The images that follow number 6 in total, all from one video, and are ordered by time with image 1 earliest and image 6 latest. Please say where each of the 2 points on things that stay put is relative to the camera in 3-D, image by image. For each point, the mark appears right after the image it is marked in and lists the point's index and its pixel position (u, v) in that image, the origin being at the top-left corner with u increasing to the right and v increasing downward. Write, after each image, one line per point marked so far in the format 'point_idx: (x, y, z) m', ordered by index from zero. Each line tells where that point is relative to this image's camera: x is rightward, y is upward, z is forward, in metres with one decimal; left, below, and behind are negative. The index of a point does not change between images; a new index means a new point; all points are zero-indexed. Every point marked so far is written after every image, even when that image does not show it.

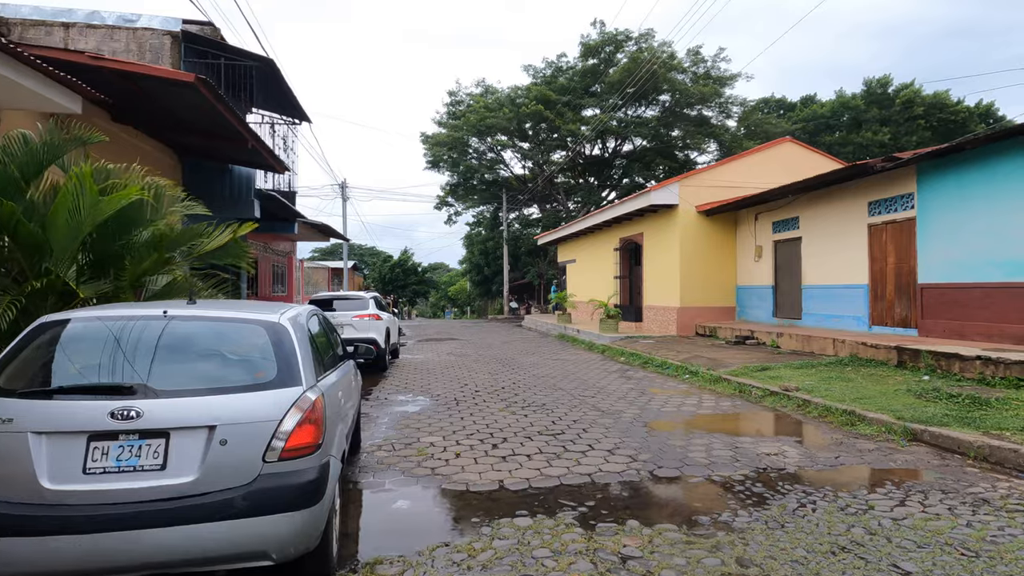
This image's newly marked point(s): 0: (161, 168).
0: (-6.0, +2.1, +9.3) m
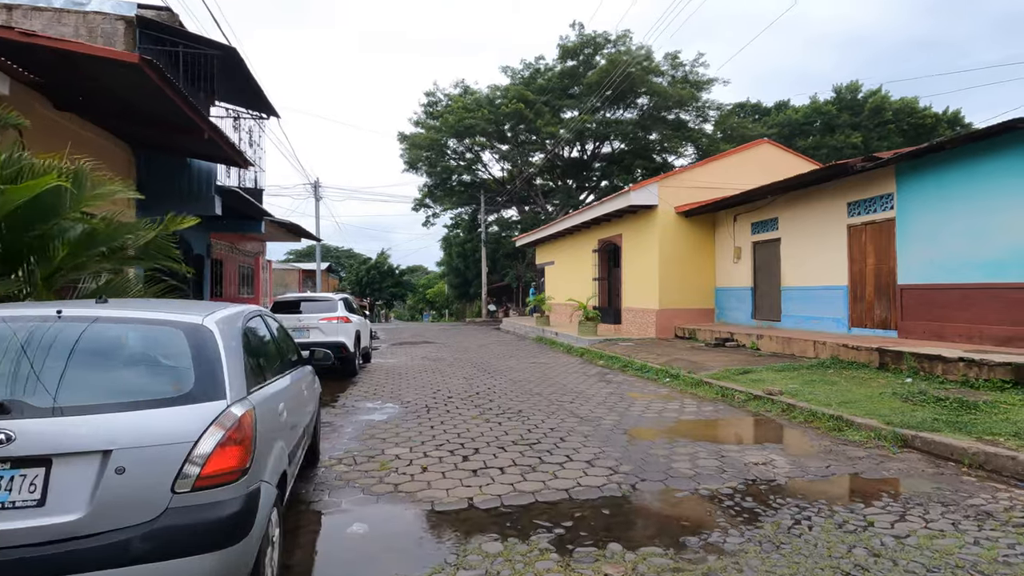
0: (-6.4, +2.0, +8.7) m
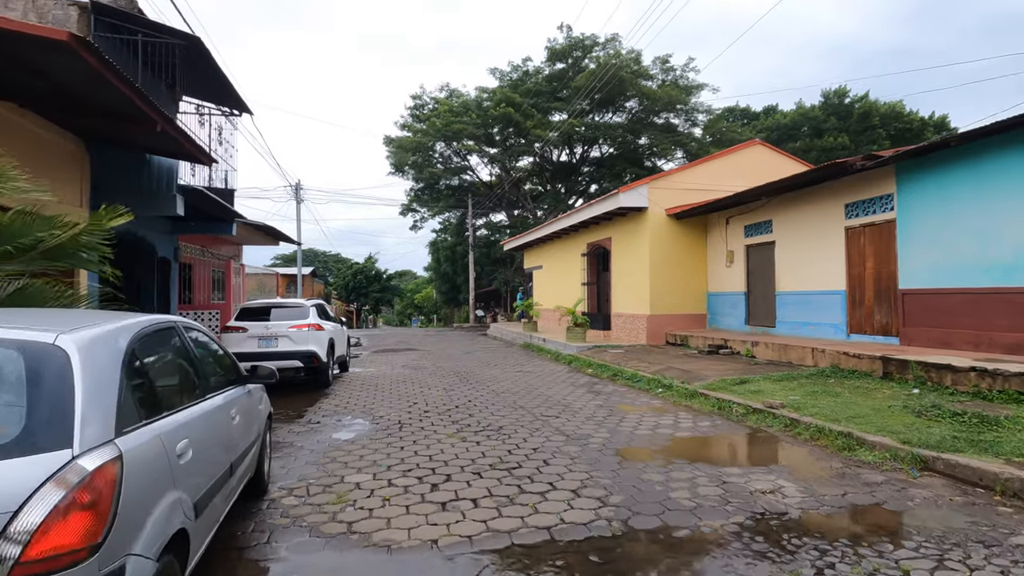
0: (-6.7, +2.0, +8.1) m
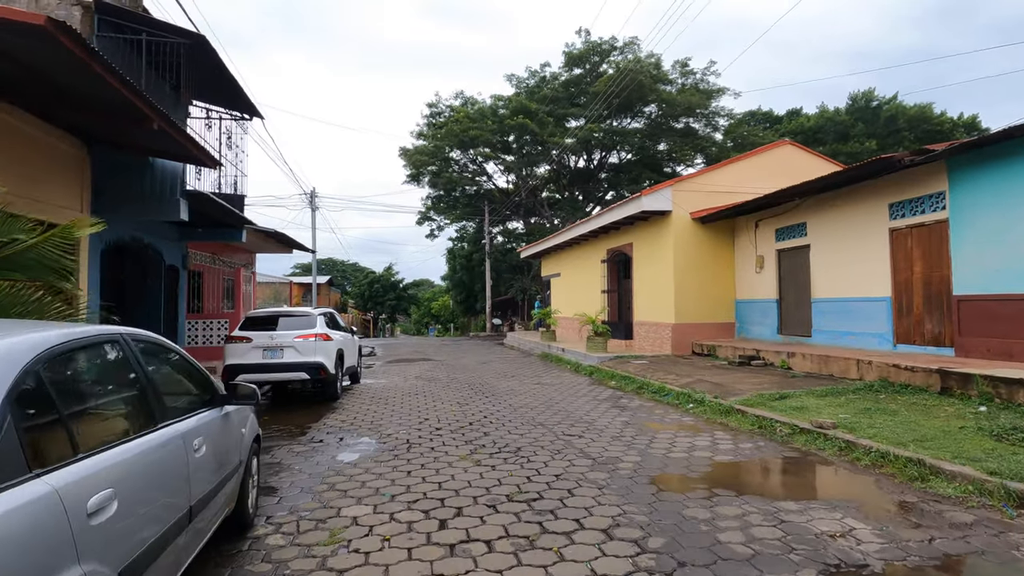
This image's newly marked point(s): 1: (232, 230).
0: (-6.5, +1.8, +7.7) m
1: (-6.1, +1.3, +11.7) m
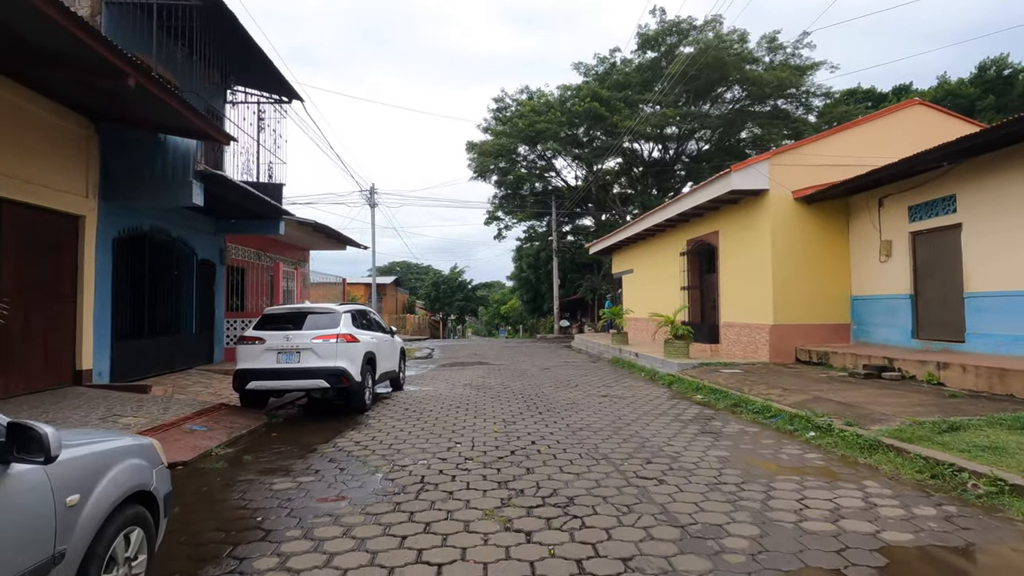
0: (-5.8, +1.9, +6.9) m
1: (-4.9, +1.4, +10.8) m
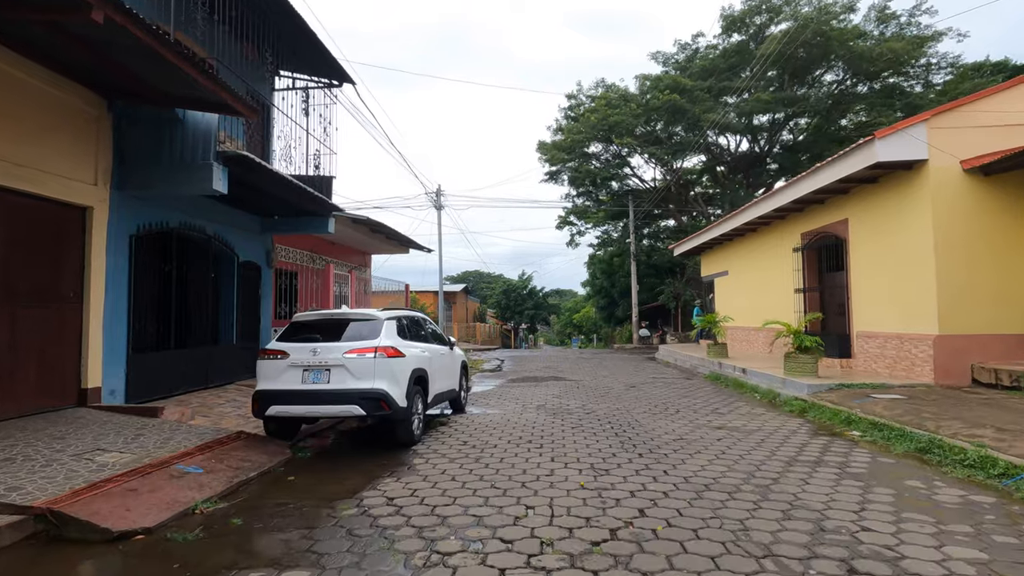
0: (-4.9, +1.9, +5.8) m
1: (-3.5, +1.3, +9.6) m
